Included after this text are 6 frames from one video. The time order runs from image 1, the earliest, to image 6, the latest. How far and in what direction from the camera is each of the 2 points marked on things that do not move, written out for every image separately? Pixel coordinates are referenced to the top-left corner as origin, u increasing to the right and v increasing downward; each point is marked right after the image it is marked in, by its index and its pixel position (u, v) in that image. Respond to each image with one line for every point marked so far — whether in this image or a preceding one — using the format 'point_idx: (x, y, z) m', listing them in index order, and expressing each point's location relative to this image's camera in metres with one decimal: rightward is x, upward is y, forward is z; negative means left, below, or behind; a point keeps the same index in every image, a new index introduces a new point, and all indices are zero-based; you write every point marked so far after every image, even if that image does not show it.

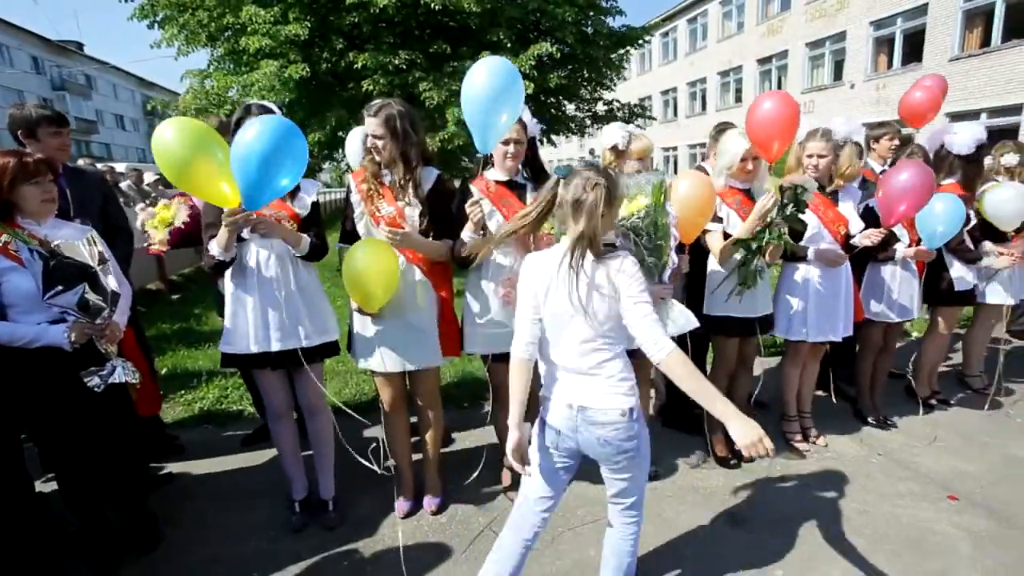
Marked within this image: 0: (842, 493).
0: (+2.0, -1.2, +3.0) m
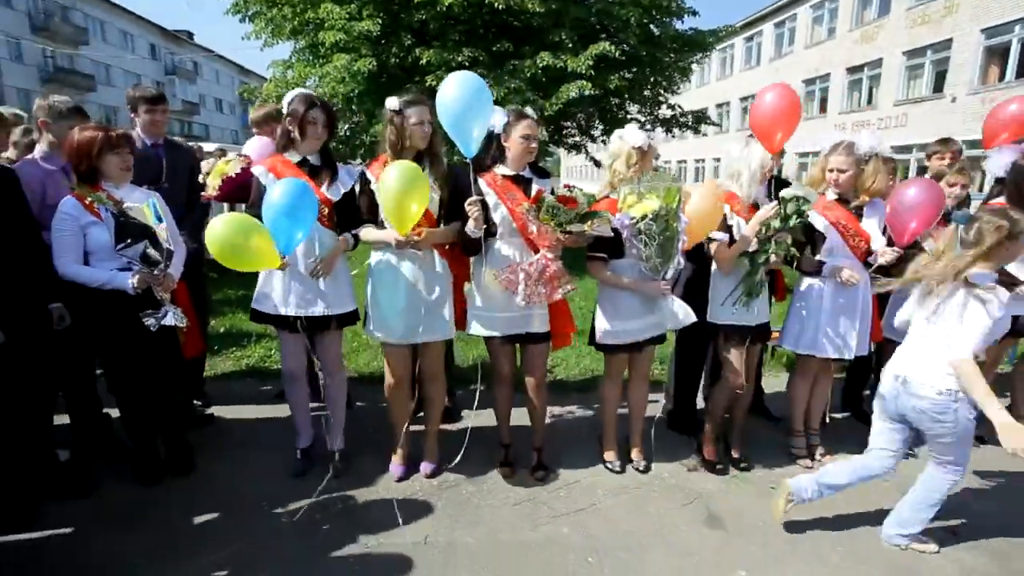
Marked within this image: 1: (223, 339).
0: (+1.9, -1.3, +2.9) m
1: (-2.9, -0.5, +4.9) m
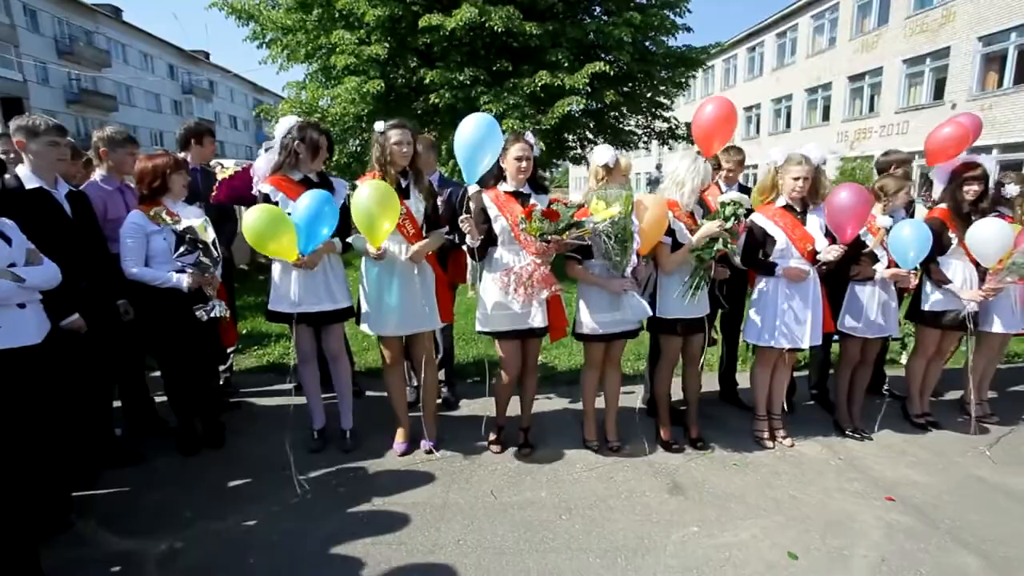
0: (+1.8, -1.3, +3.3) m
1: (-2.9, -0.6, +5.4) m
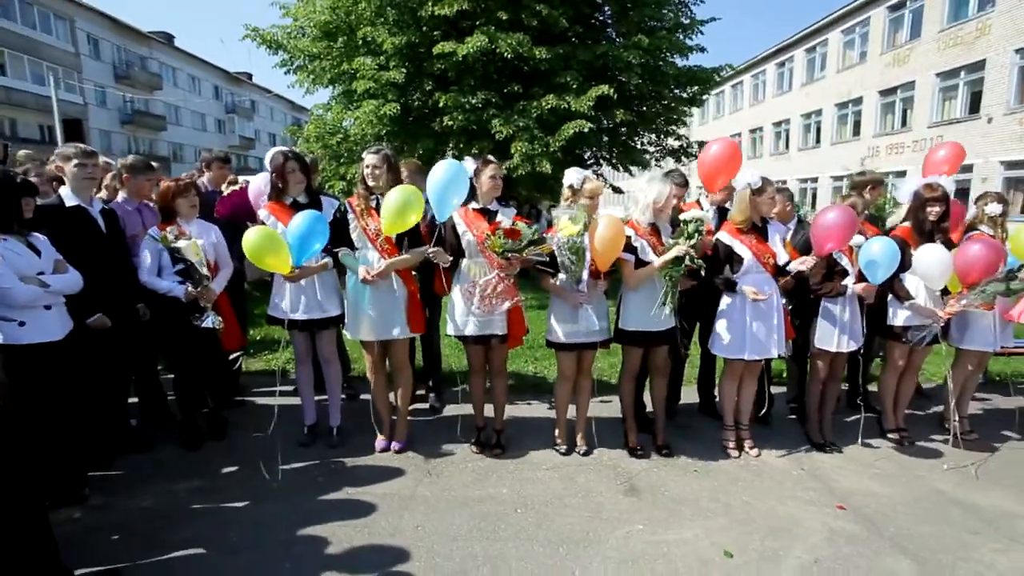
0: (+1.6, -1.4, +3.4) m
1: (-3.0, -0.7, +5.8) m
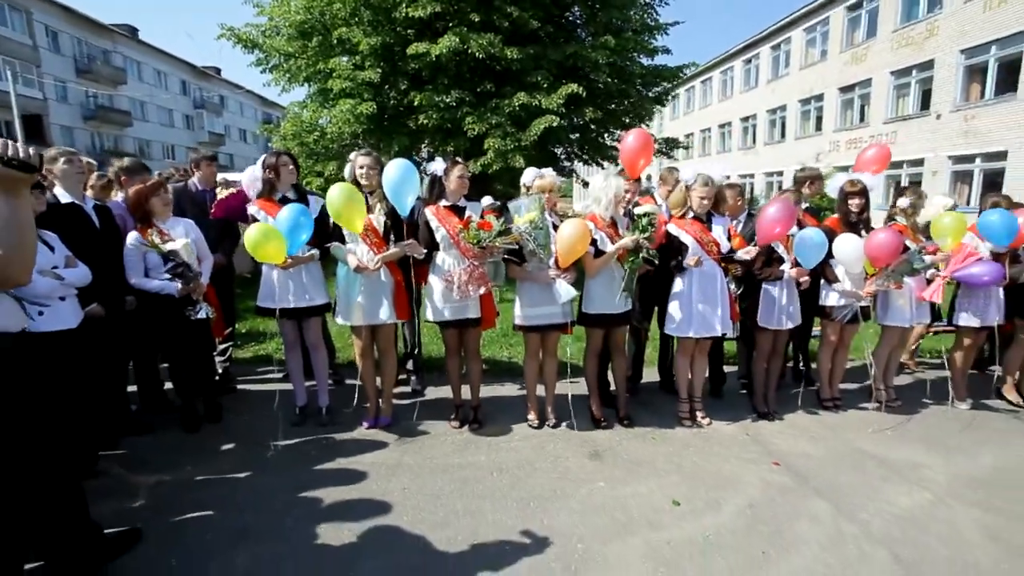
0: (+1.4, -1.3, +3.9) m
1: (-3.3, -0.6, +6.0) m
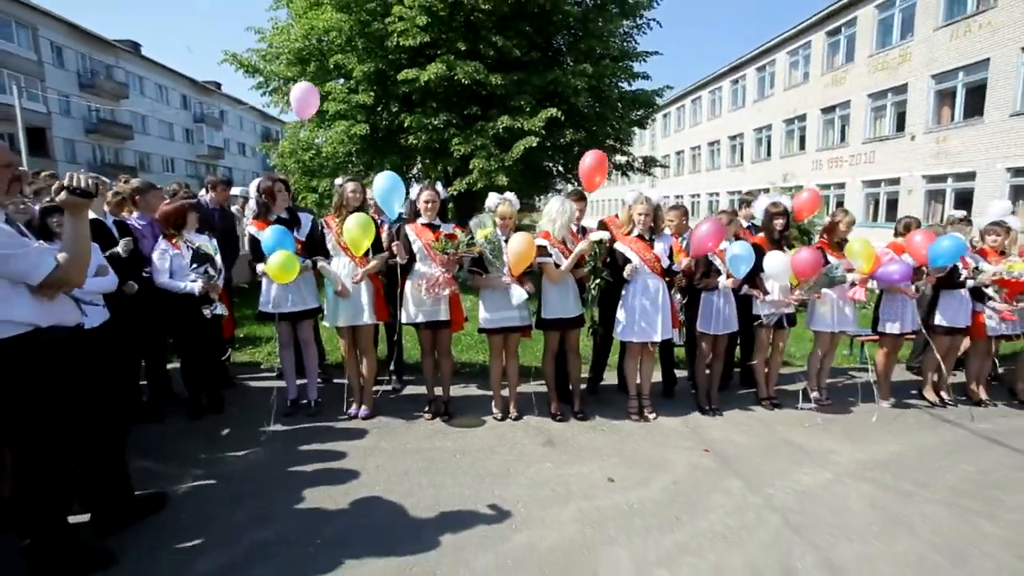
0: (+1.1, -1.4, +4.4) m
1: (-3.6, -0.7, +6.6) m
